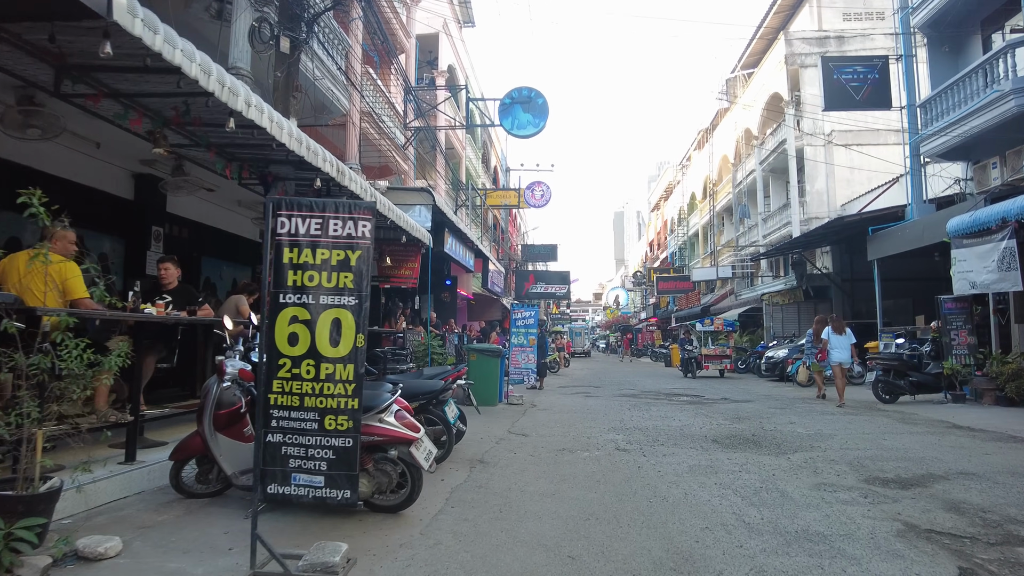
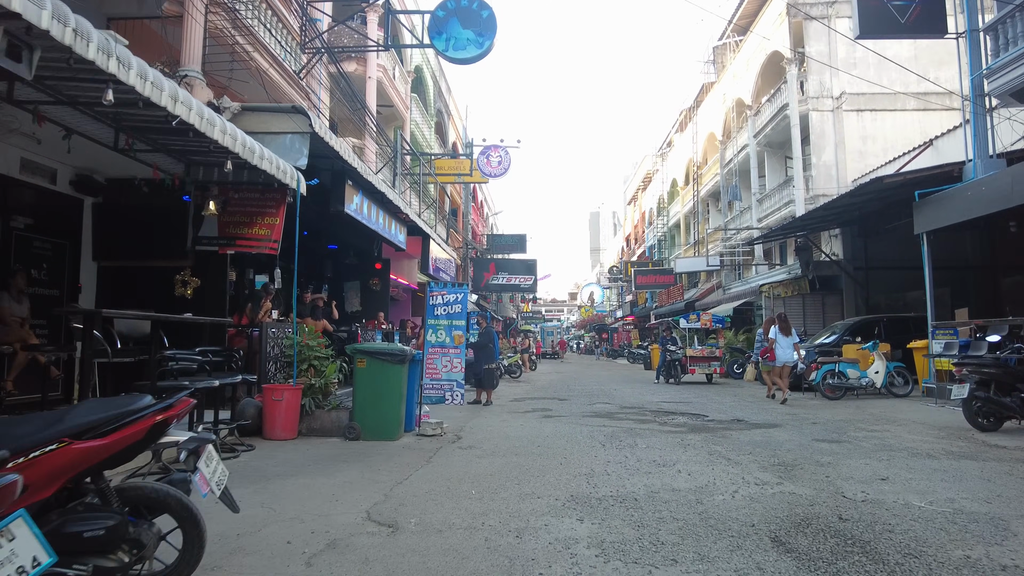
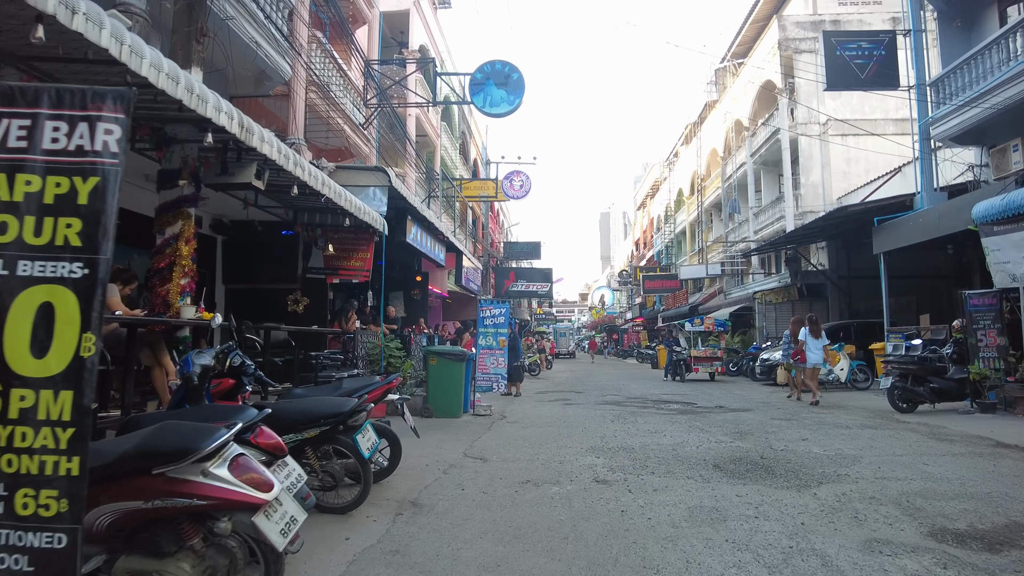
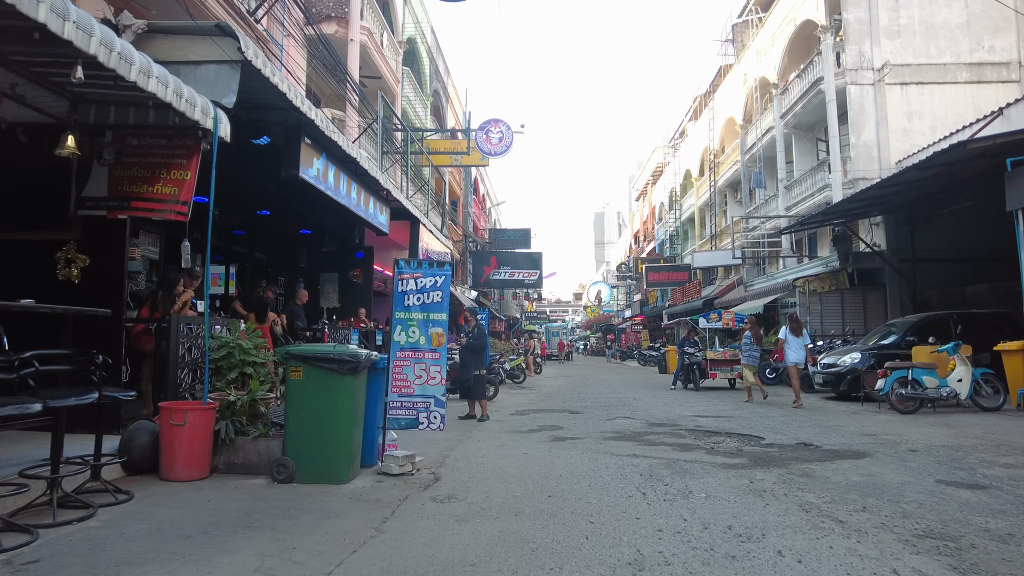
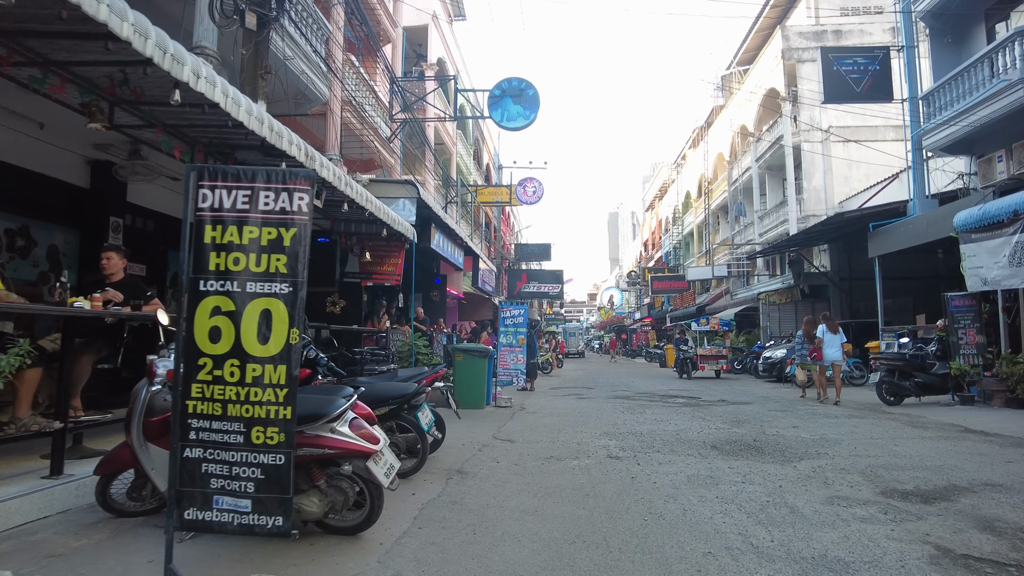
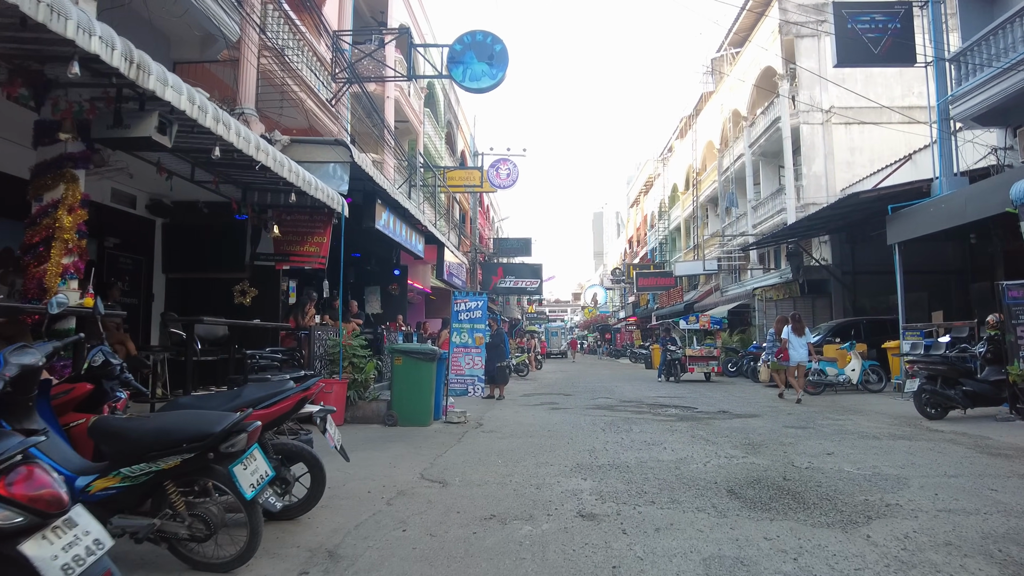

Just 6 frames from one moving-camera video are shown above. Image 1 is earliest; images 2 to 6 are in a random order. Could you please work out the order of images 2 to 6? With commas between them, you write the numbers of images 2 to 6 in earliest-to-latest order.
5, 3, 6, 2, 4
